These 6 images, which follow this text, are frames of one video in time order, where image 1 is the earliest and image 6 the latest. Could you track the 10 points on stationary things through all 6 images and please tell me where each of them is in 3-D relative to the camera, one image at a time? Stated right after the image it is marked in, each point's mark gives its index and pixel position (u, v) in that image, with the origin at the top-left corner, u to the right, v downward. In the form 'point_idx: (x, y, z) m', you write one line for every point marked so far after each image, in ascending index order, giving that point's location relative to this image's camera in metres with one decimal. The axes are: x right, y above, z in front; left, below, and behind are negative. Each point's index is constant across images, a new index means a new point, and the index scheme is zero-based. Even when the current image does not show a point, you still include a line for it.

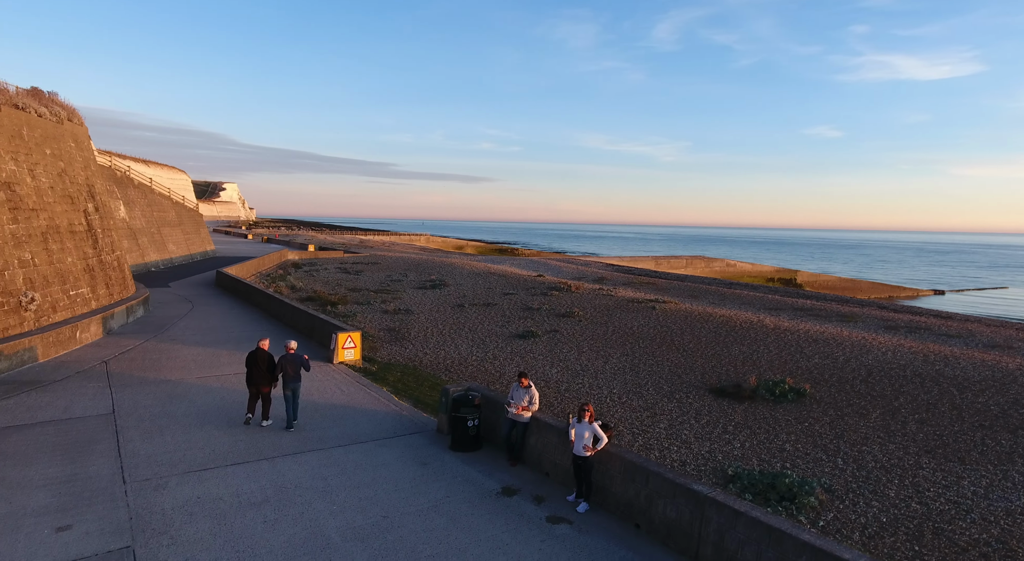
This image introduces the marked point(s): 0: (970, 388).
0: (+10.3, -2.4, +12.9) m
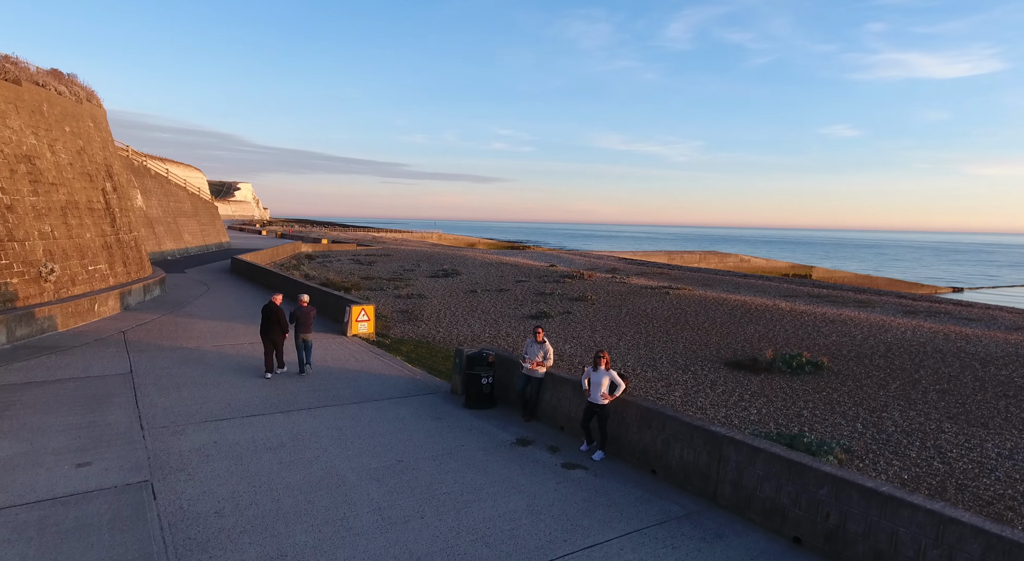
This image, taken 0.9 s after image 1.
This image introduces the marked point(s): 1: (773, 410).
0: (+10.6, -1.8, +12.7) m
1: (+4.6, -2.3, +10.3) m
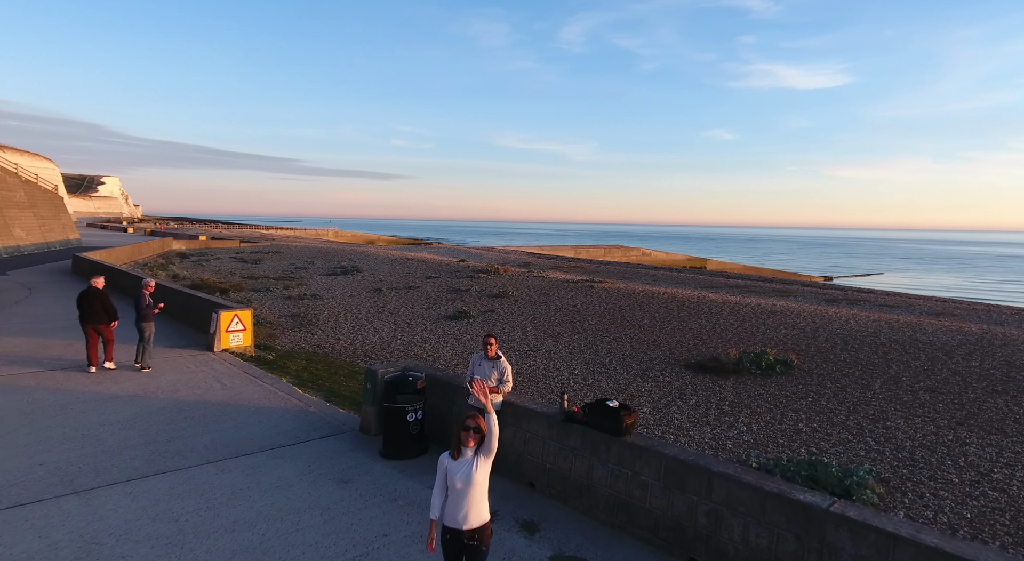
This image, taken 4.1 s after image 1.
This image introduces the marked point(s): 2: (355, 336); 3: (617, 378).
0: (+9.1, -1.5, +11.8) m
1: (+3.7, -2.1, +8.4) m
2: (-4.0, -1.4, +14.5) m
3: (+1.9, -1.8, +10.6) m
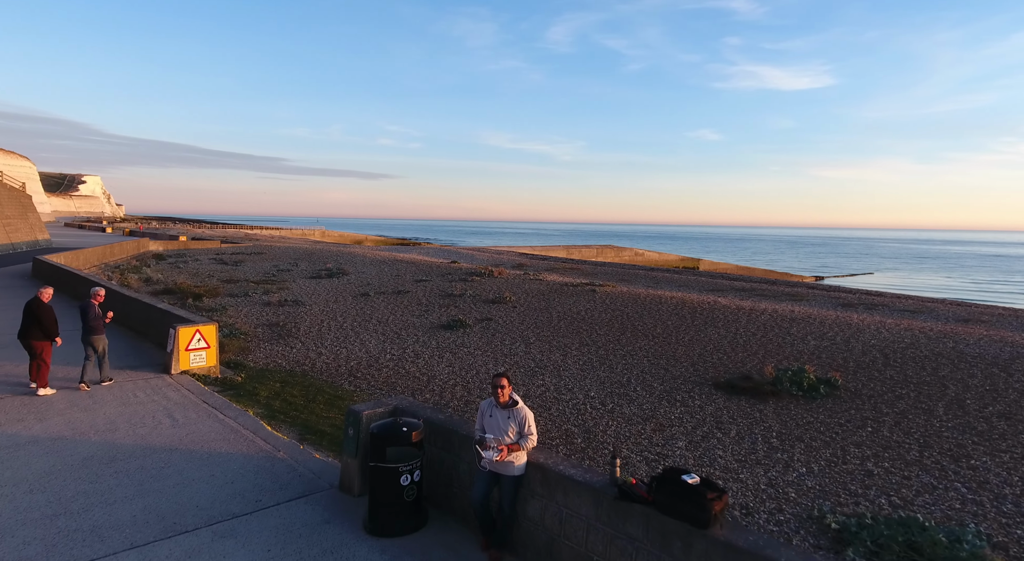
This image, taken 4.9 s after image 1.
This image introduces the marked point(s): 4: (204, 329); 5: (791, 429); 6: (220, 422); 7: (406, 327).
0: (+9.2, -1.6, +10.6) m
1: (+3.8, -2.3, +7.1) m
2: (-3.9, -1.5, +13.0) m
3: (+2.0, -1.9, +9.2) m
4: (-5.0, -0.8, +9.4) m
5: (+4.0, -2.1, +8.2) m
6: (-3.6, -1.7, +7.0) m
7: (-2.8, -1.2, +15.1) m
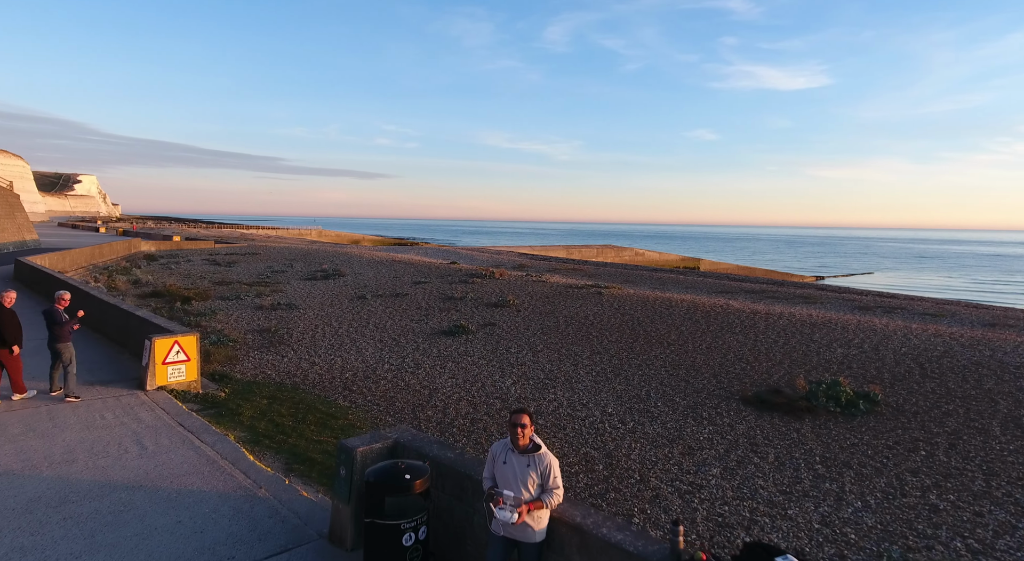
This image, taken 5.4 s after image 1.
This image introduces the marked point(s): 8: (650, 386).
0: (+9.4, -1.7, +9.8) m
1: (+4.0, -2.3, +6.2) m
2: (-3.8, -1.6, +12.1) m
3: (+2.2, -2.0, +8.4) m
4: (-4.9, -0.9, +8.5) m
5: (+4.1, -2.2, +7.3) m
6: (-3.4, -1.8, +6.2) m
7: (-2.7, -1.3, +14.3) m
8: (+2.4, -1.8, +10.0) m
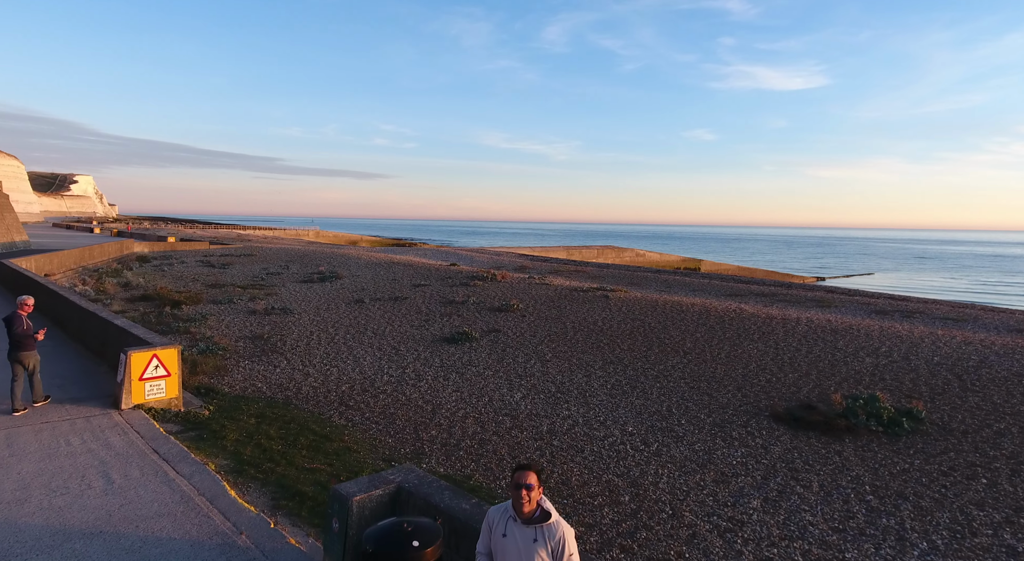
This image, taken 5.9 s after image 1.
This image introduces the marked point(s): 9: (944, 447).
0: (+9.5, -1.8, +9.1) m
1: (+4.2, -2.4, +5.5) m
2: (-3.6, -1.7, +11.3) m
3: (+2.4, -2.1, +7.7) m
4: (-4.7, -1.0, +7.8) m
5: (+4.3, -2.3, +6.6) m
6: (-3.2, -1.9, +5.4) m
7: (-2.5, -1.4, +13.5) m
8: (+2.5, -1.9, +9.2) m
9: (+5.6, -2.1, +7.4) m
